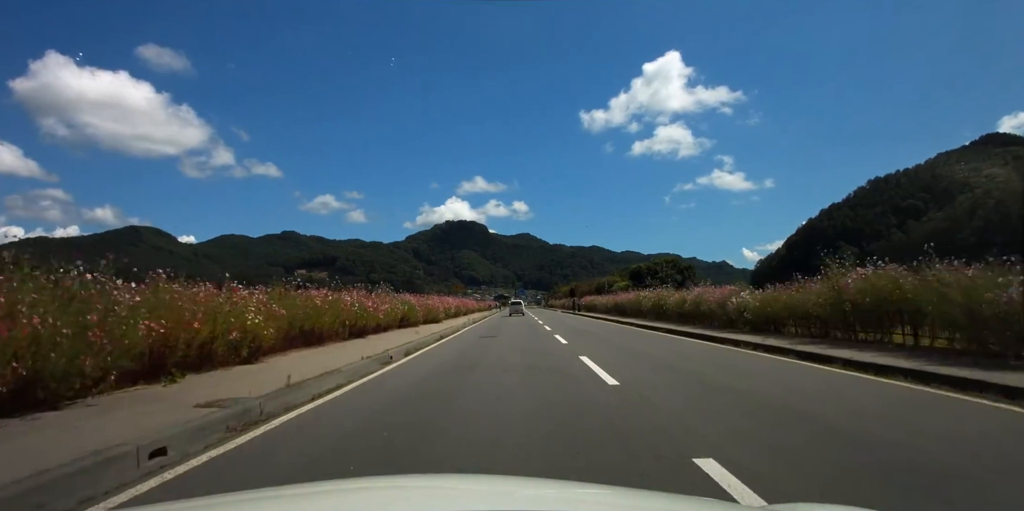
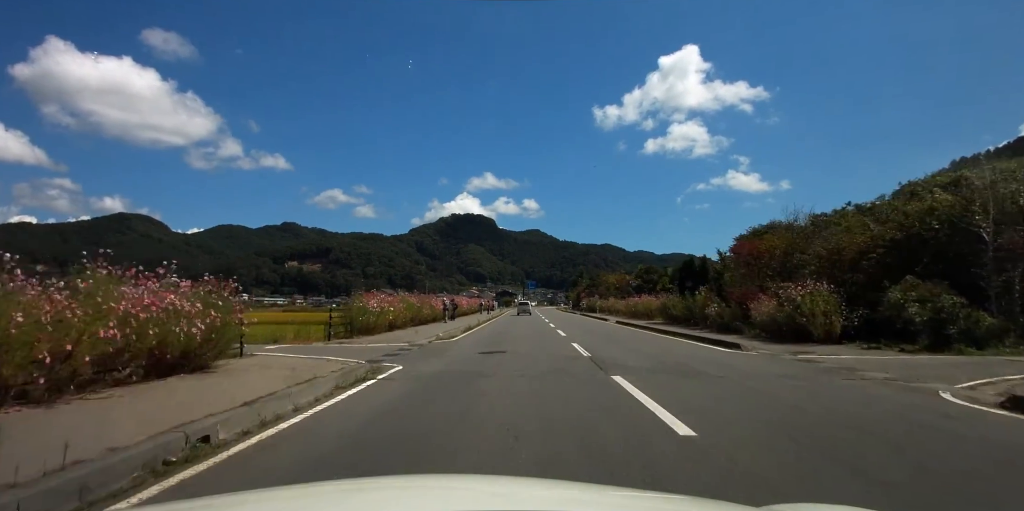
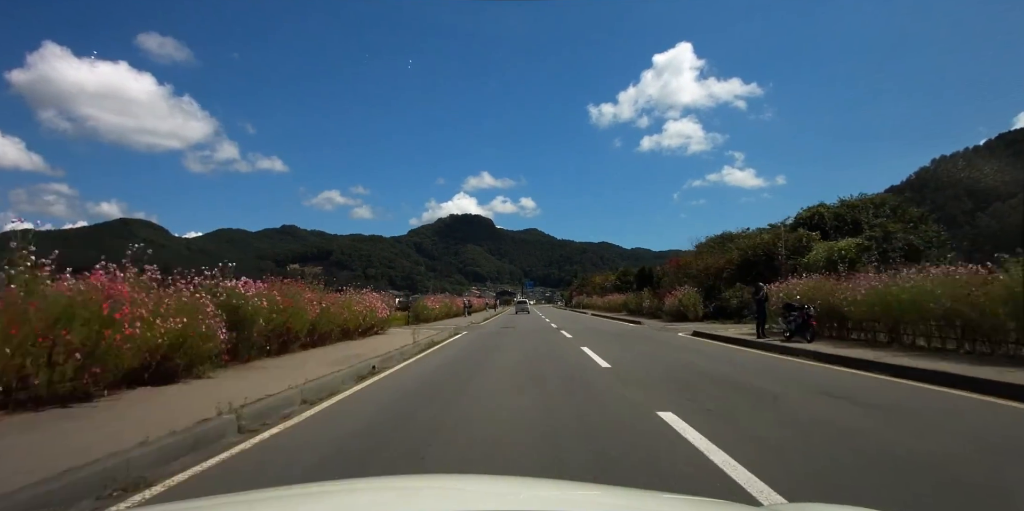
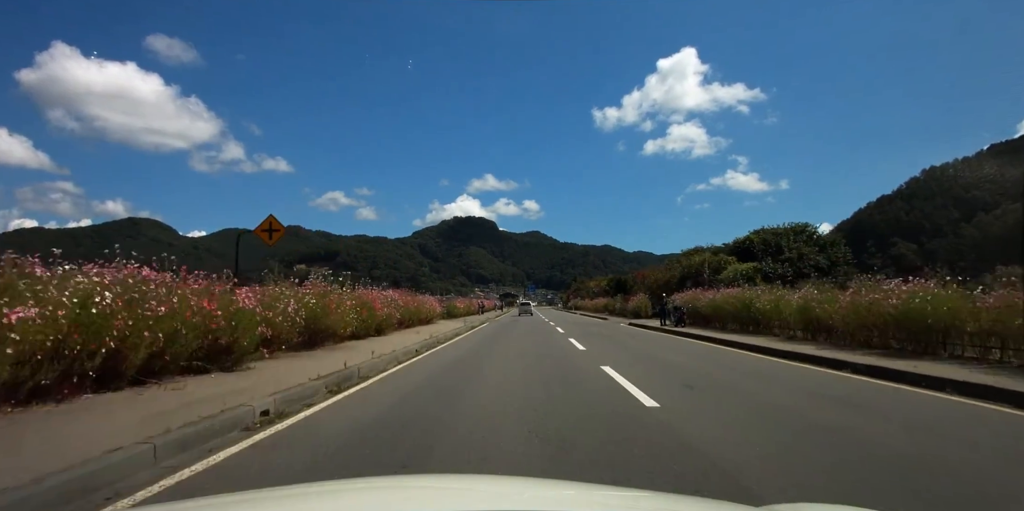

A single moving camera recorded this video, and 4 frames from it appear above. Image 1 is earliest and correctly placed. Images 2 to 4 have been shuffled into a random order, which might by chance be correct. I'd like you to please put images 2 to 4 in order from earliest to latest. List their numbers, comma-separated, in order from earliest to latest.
4, 3, 2
